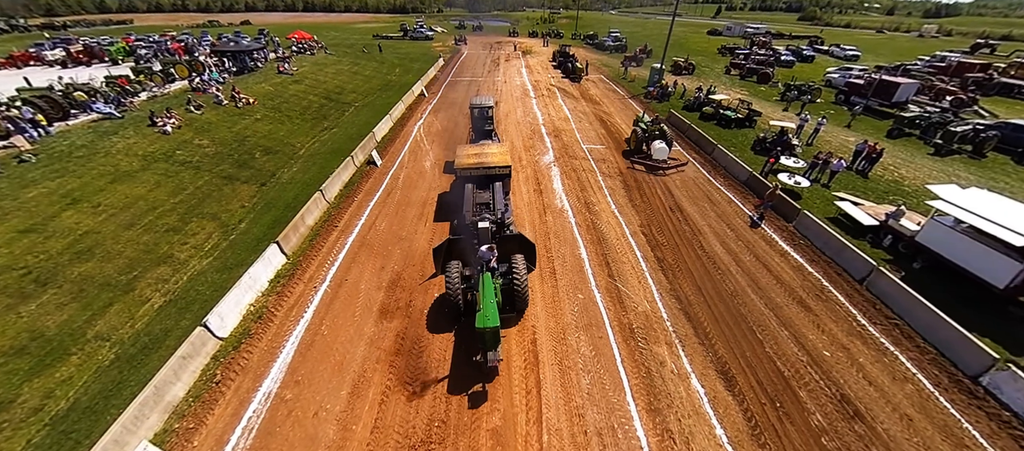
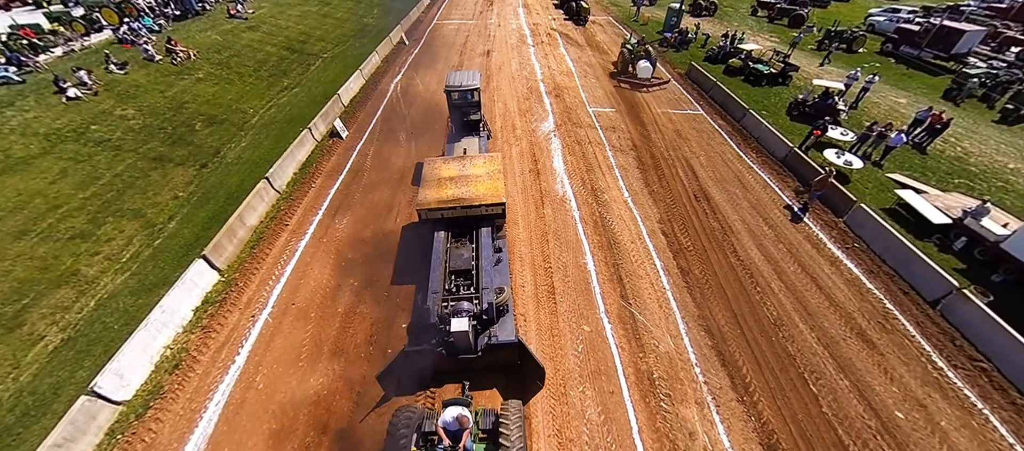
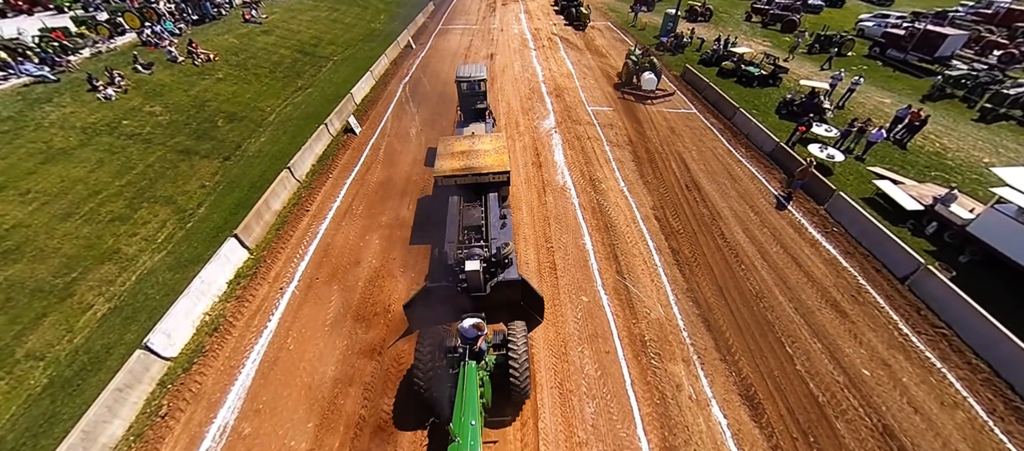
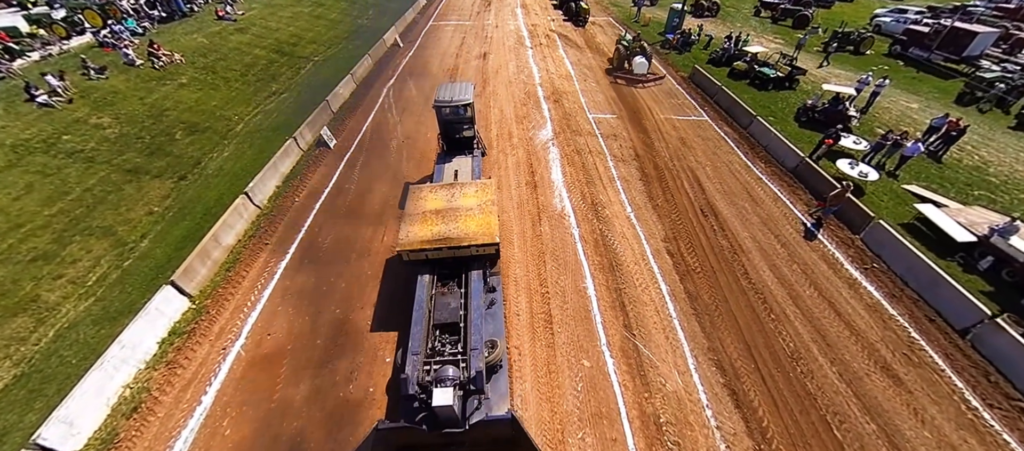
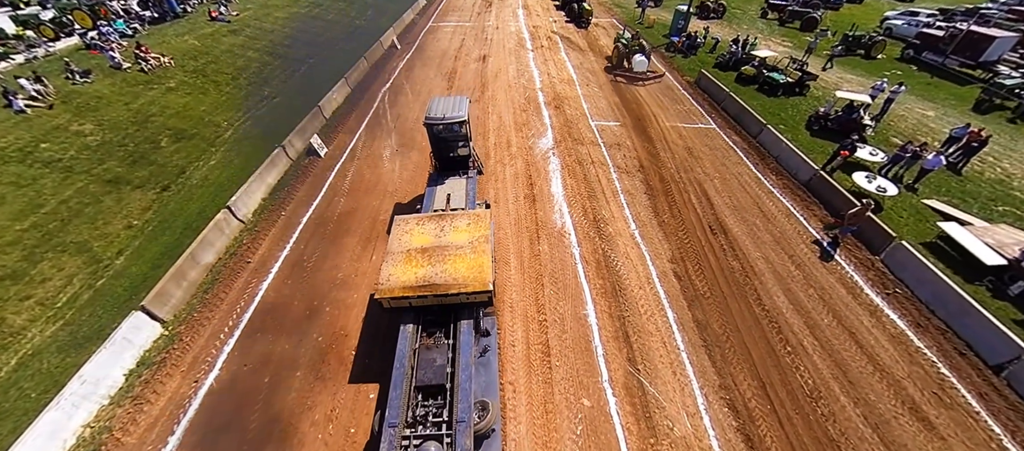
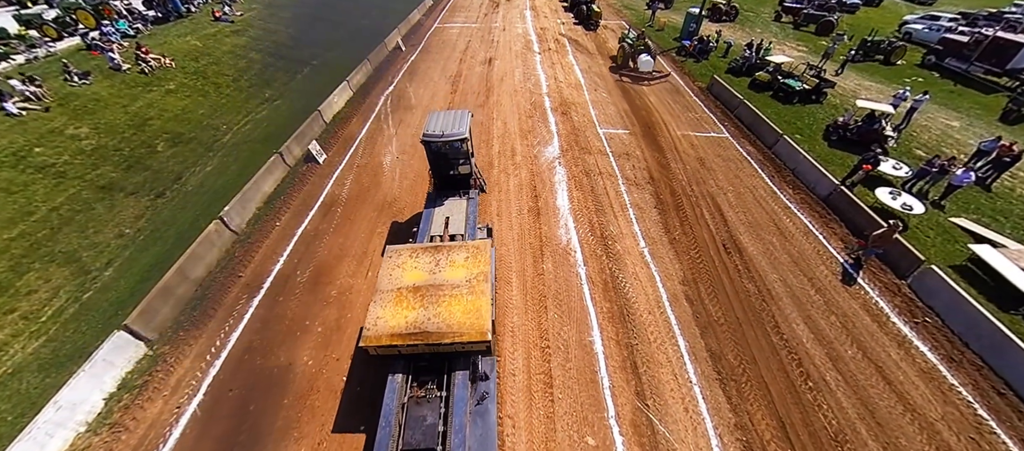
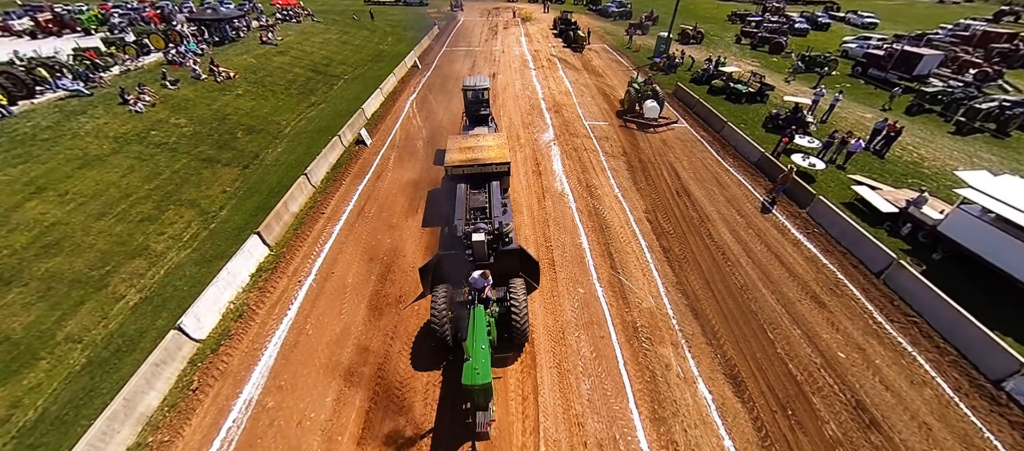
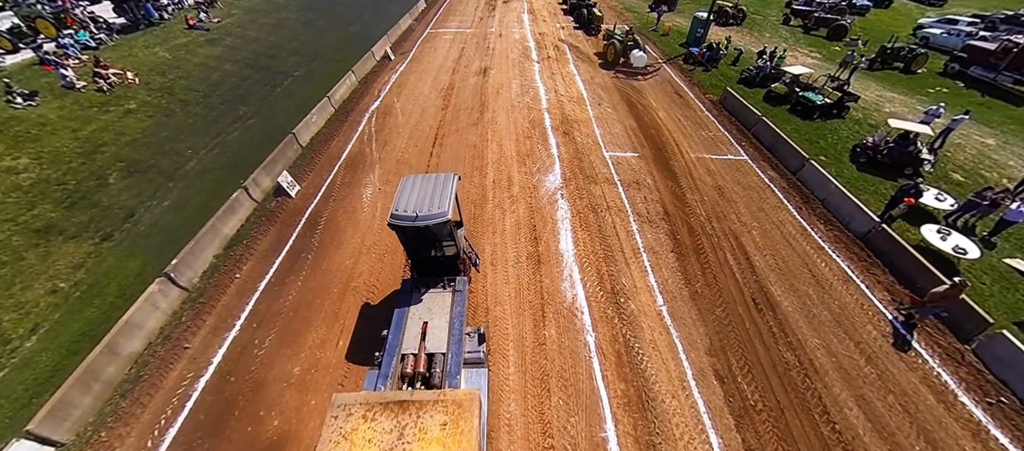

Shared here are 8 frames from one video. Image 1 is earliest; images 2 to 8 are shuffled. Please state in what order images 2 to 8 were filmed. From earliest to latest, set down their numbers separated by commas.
7, 3, 2, 4, 5, 6, 8
